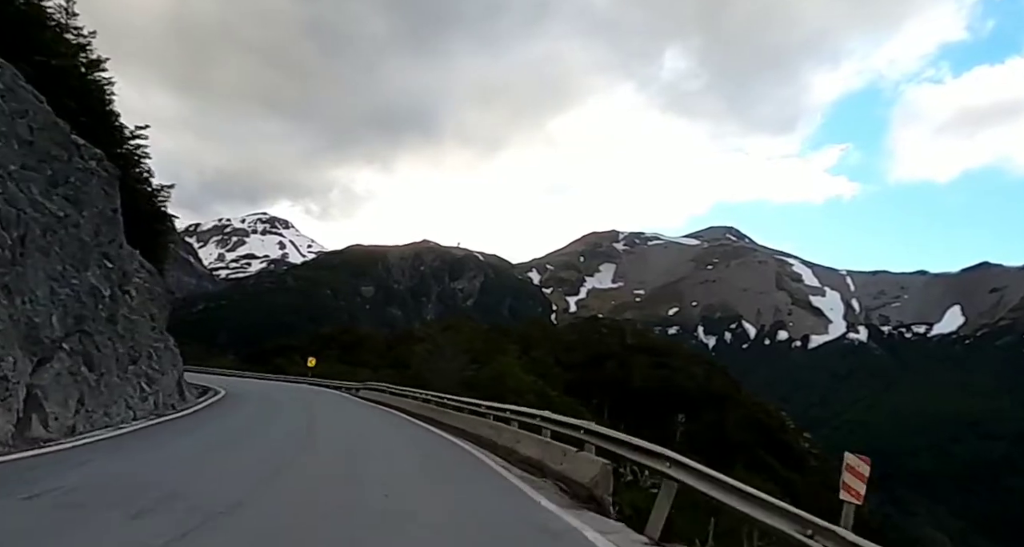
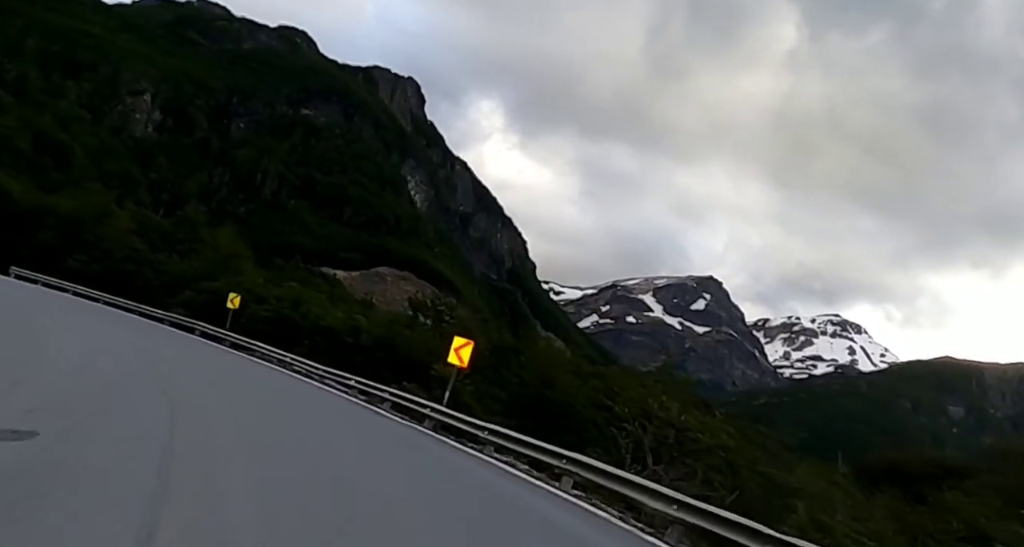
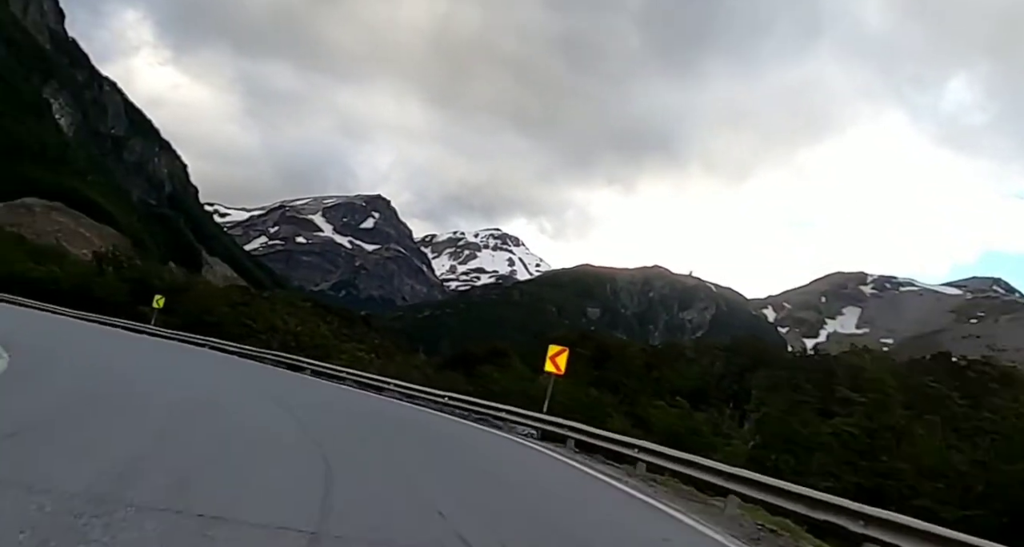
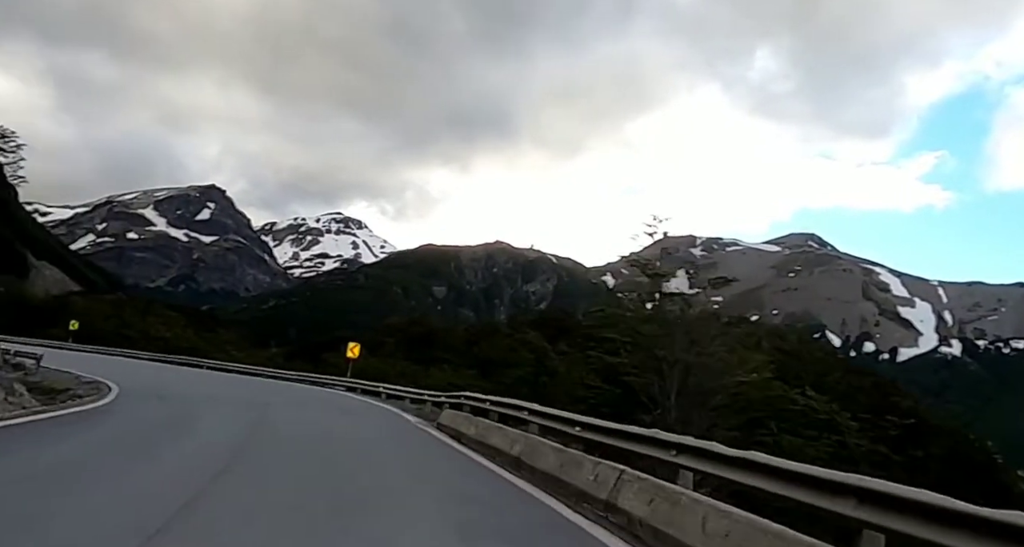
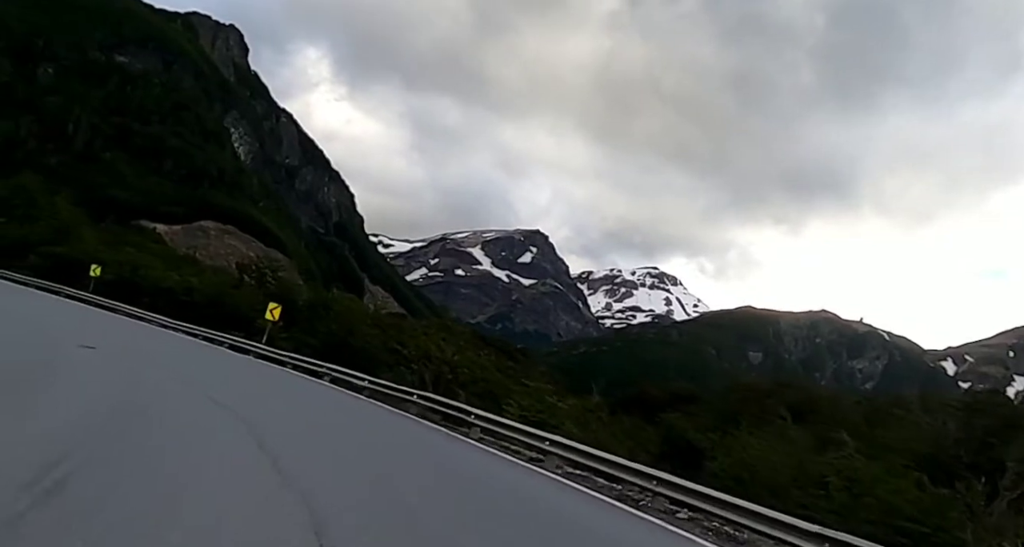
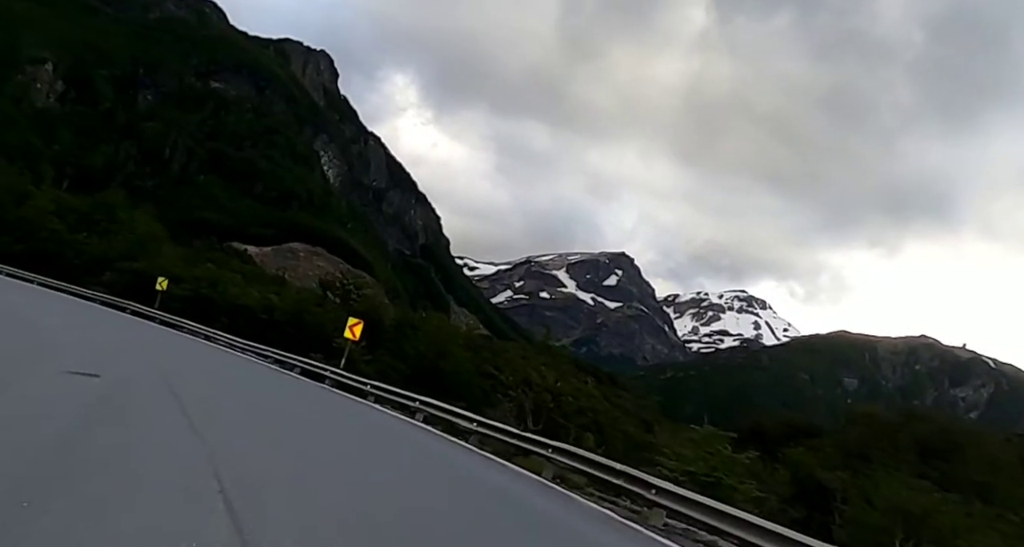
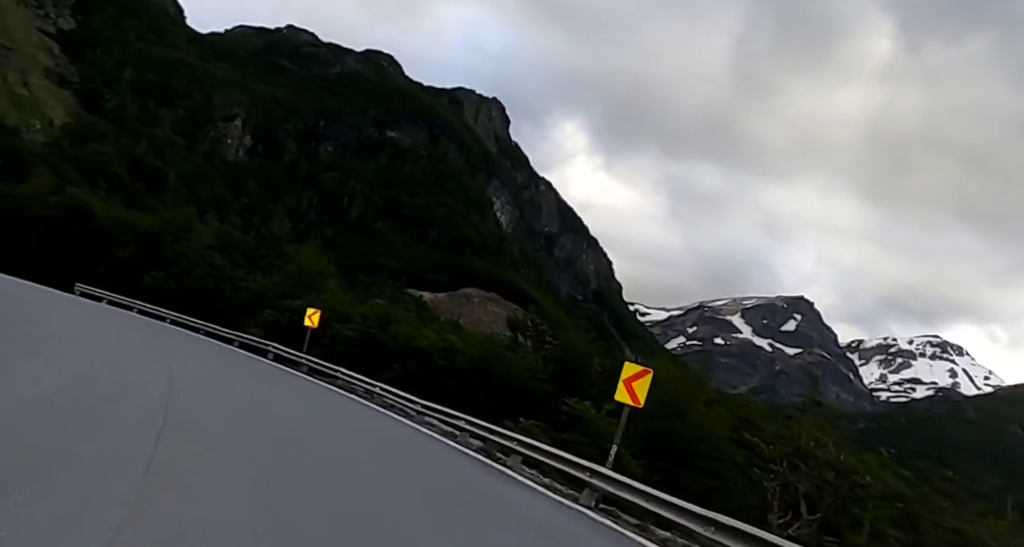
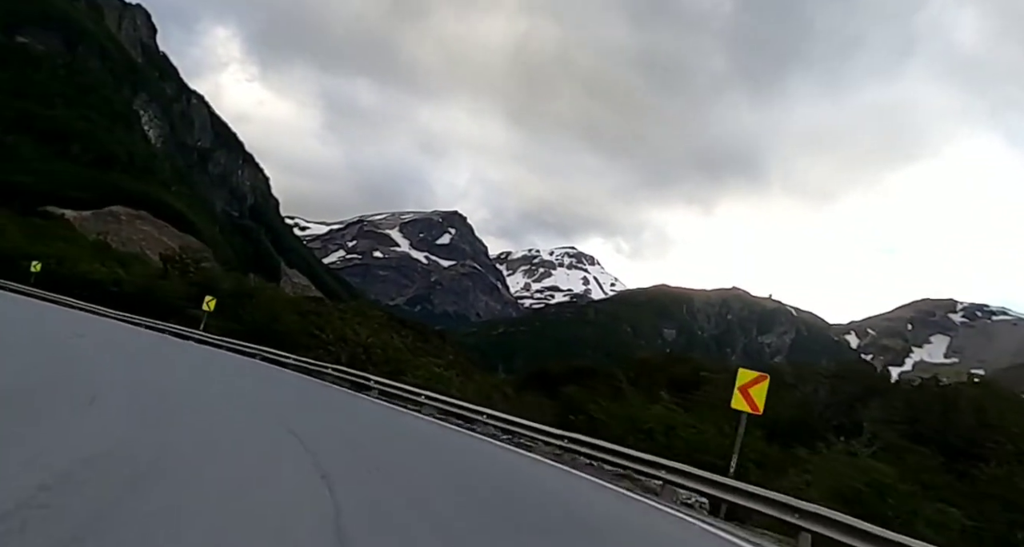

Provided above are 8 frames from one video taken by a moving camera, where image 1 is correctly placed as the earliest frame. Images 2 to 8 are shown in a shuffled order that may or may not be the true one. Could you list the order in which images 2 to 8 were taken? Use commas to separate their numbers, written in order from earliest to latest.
4, 3, 8, 5, 6, 2, 7
